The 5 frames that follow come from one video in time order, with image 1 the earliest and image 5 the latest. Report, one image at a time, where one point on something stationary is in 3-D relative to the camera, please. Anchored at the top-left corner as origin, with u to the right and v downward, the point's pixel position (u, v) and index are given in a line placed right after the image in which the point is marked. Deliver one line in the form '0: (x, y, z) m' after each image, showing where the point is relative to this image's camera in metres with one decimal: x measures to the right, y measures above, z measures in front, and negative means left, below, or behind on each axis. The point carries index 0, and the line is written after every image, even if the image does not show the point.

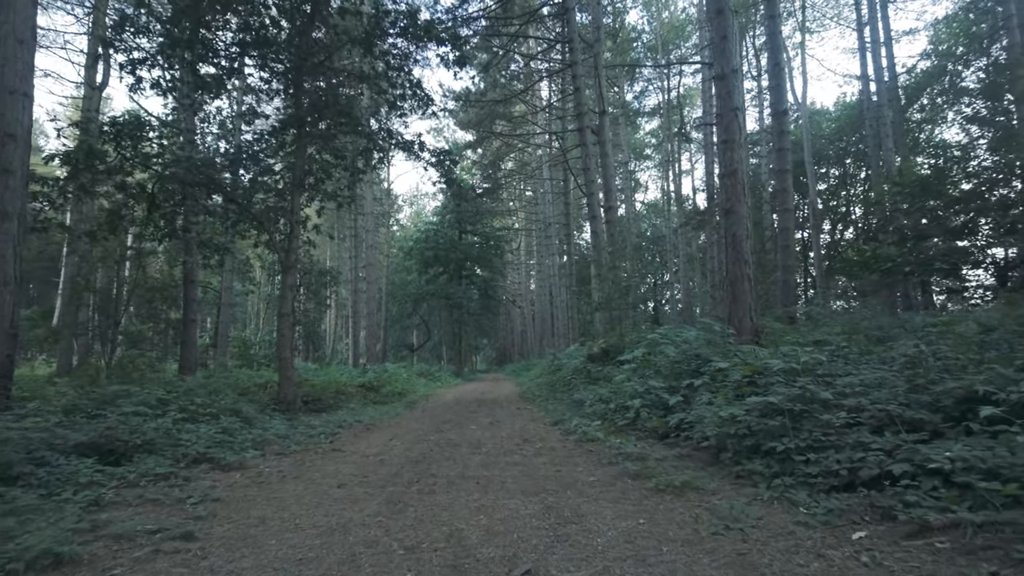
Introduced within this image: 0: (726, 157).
0: (+3.6, +2.2, +9.5) m
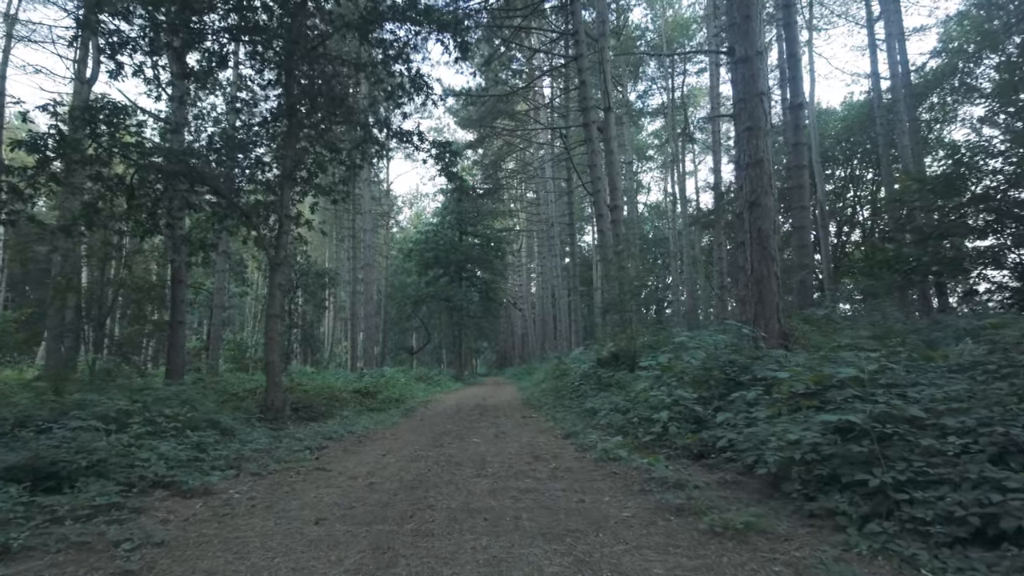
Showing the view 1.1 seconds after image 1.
0: (+3.7, +2.2, +8.8) m
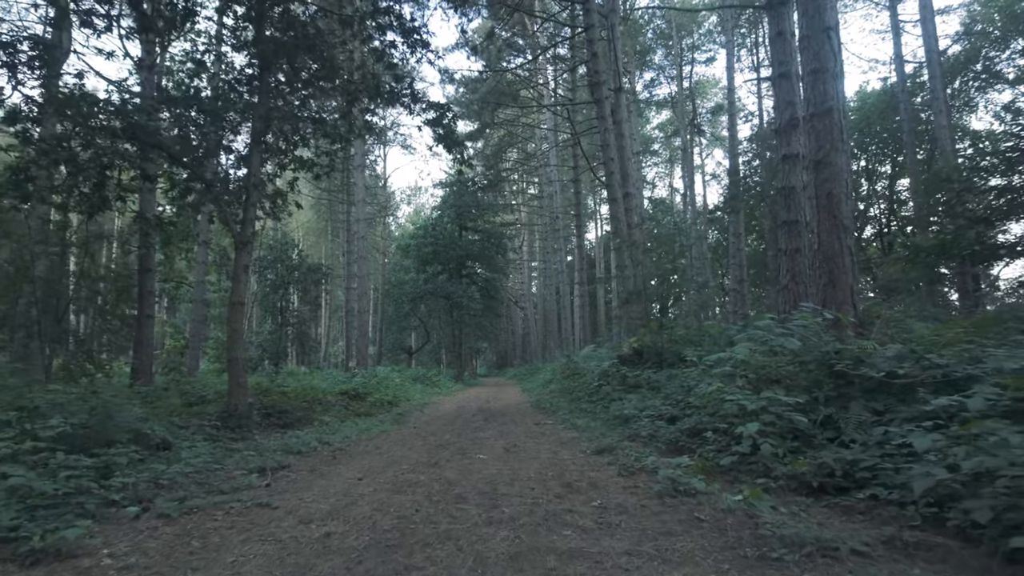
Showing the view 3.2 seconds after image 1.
0: (+3.9, +2.5, +7.2) m
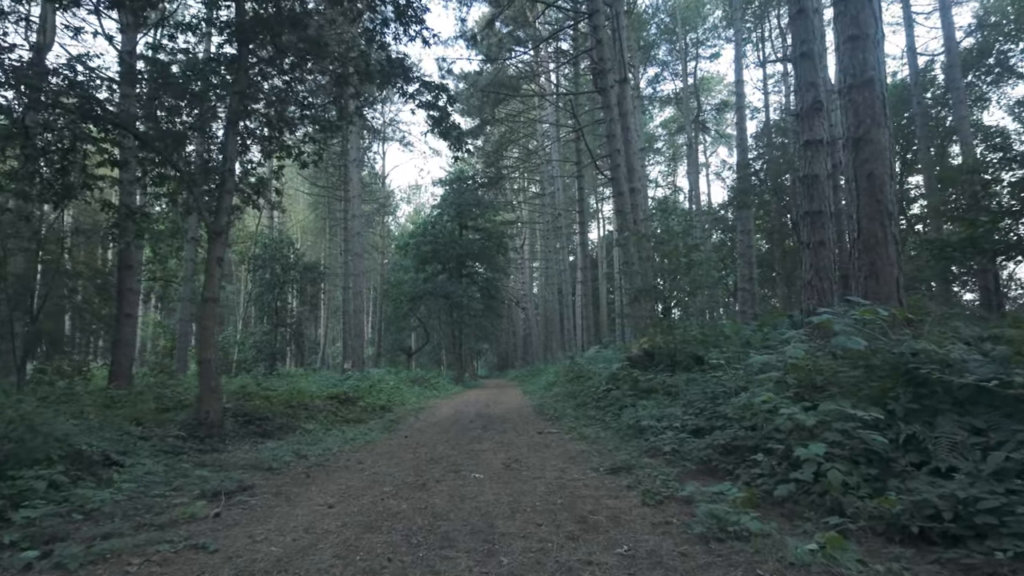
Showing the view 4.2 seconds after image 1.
0: (+3.9, +2.6, +6.4) m
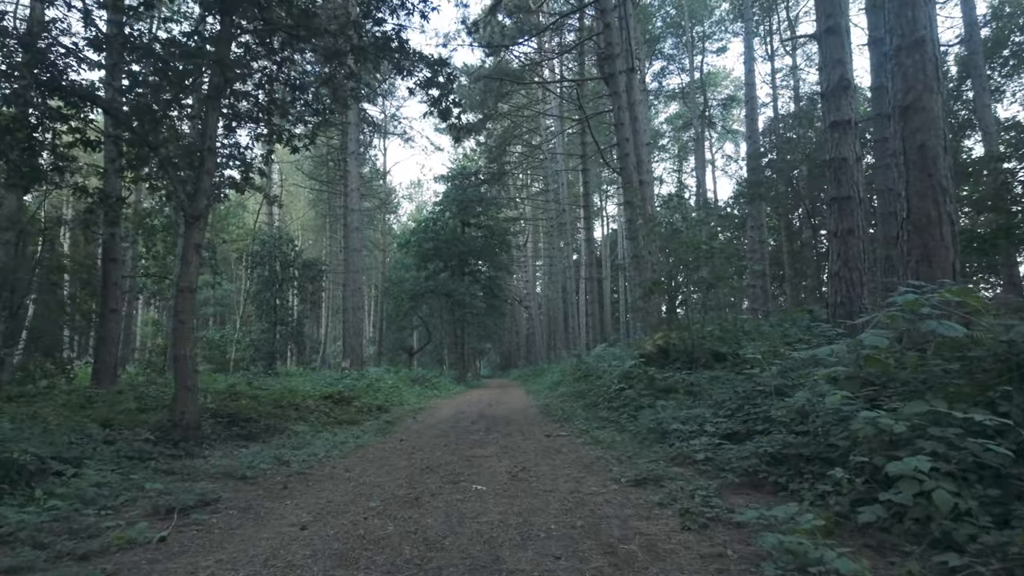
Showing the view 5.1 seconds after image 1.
0: (+4.0, +2.7, +5.7) m
